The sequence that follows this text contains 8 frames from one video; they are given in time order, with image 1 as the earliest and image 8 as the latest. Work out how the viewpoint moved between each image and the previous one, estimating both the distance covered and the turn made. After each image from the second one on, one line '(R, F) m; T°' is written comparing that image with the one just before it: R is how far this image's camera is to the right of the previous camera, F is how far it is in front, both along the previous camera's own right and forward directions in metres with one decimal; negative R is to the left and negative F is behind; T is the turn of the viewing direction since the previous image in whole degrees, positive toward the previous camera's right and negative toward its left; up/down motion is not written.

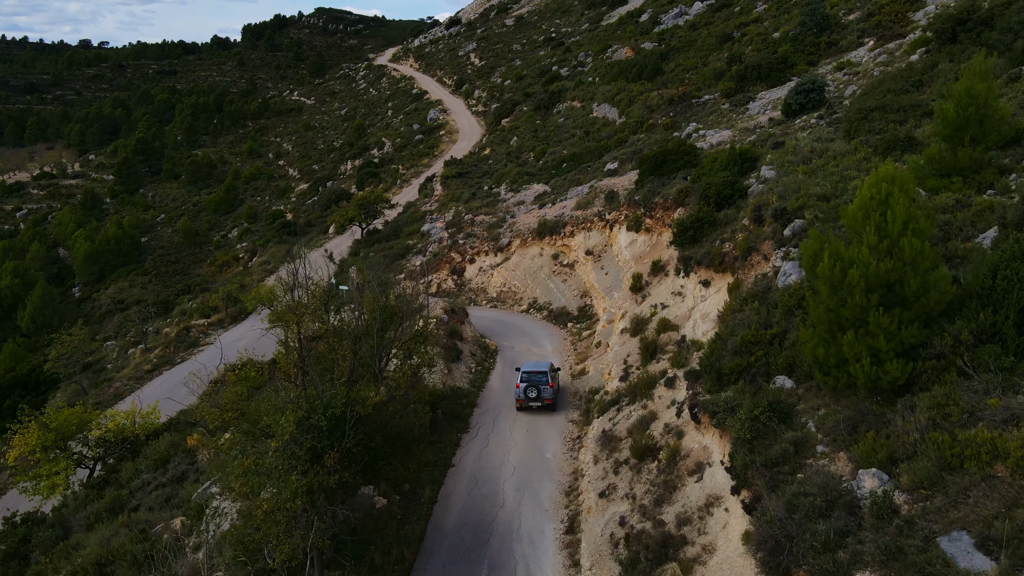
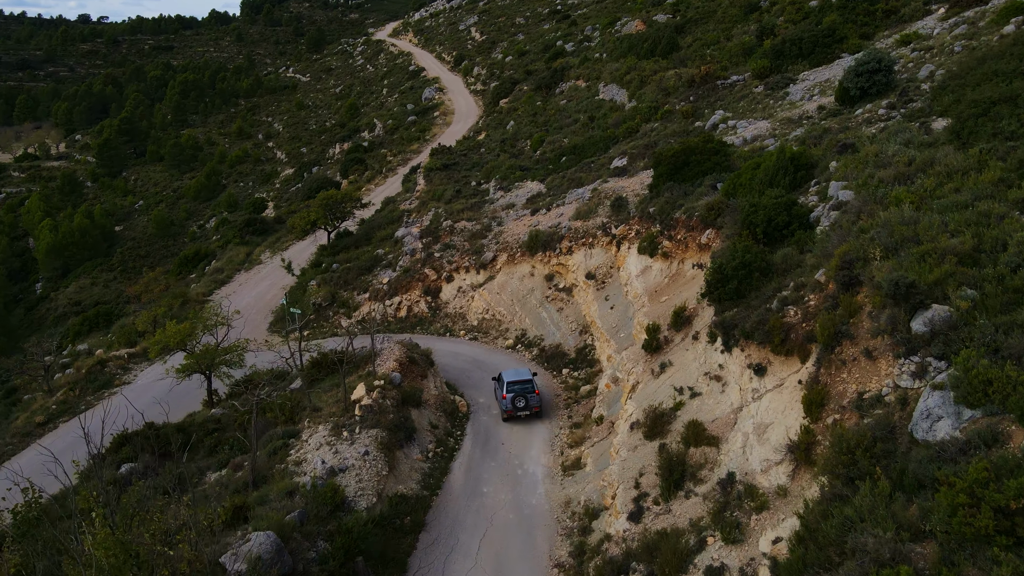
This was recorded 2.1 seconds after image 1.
(+0.9, +6.4) m; -1°
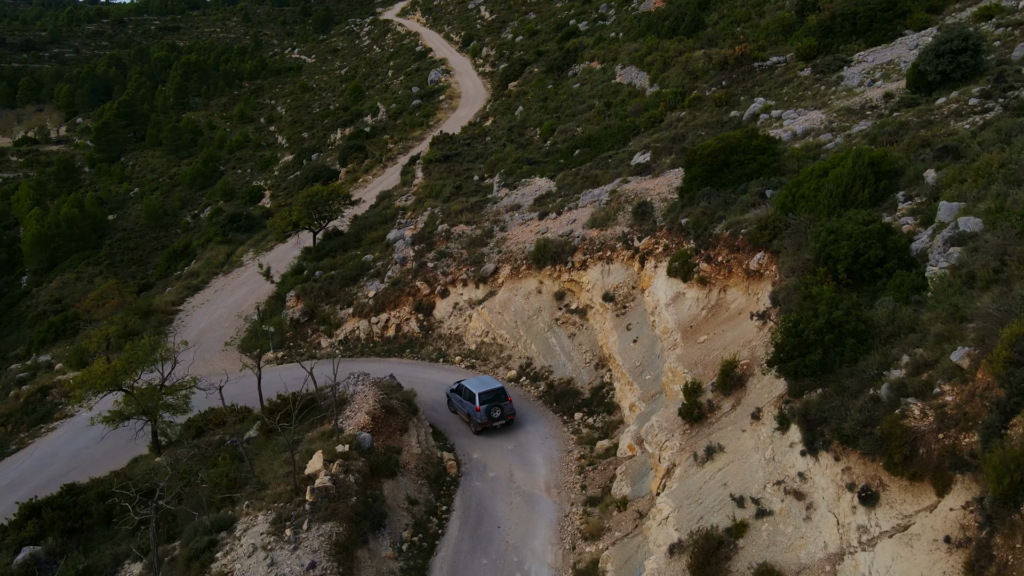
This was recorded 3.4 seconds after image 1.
(+0.2, +4.1) m; -1°
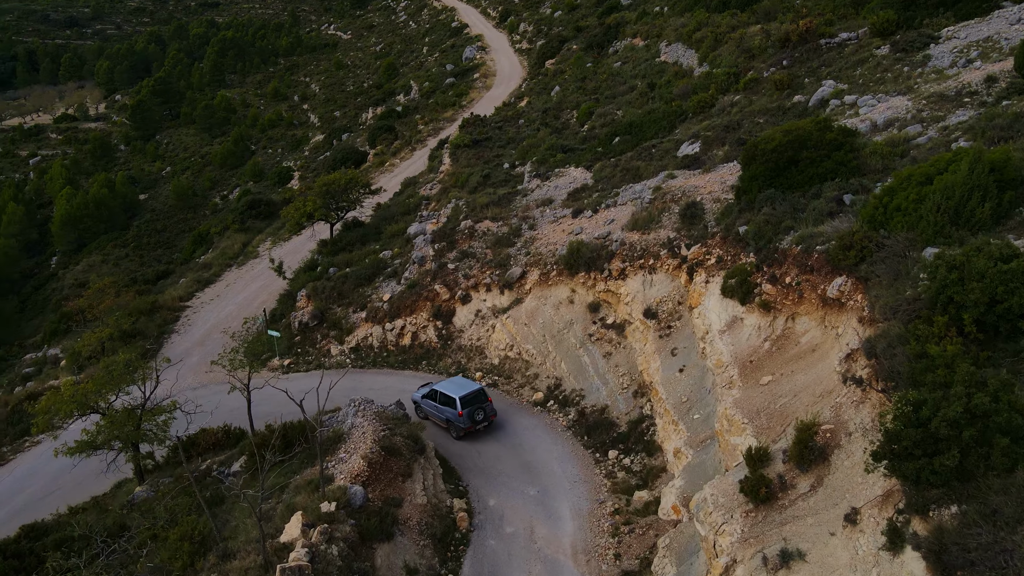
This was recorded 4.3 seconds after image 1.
(+0.2, +2.7) m; -3°
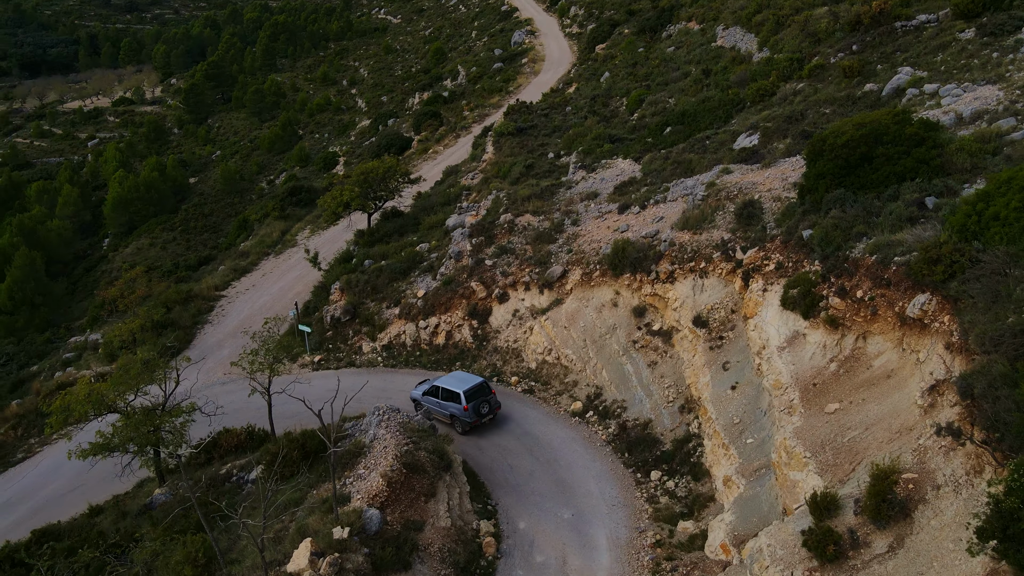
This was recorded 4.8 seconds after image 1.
(+0.2, +1.3) m; -4°
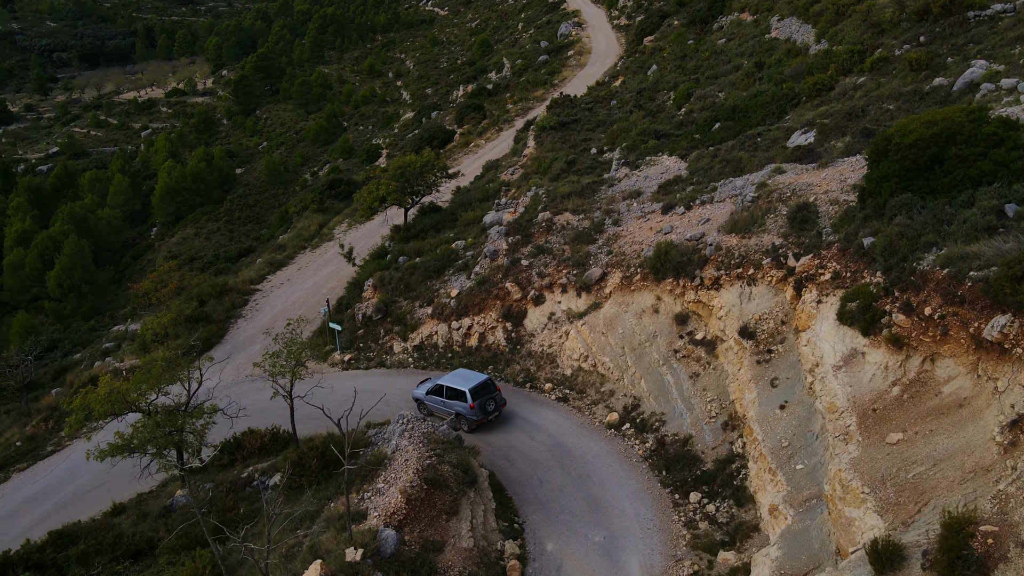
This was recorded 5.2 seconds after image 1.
(+0.2, +0.9) m; -3°
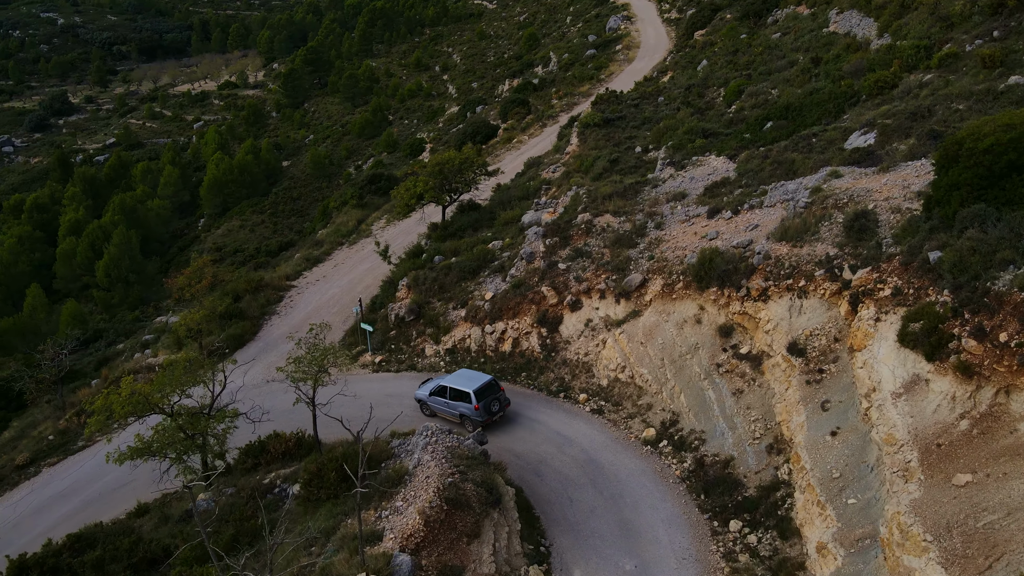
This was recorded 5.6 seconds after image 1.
(+0.2, +0.8) m; -3°
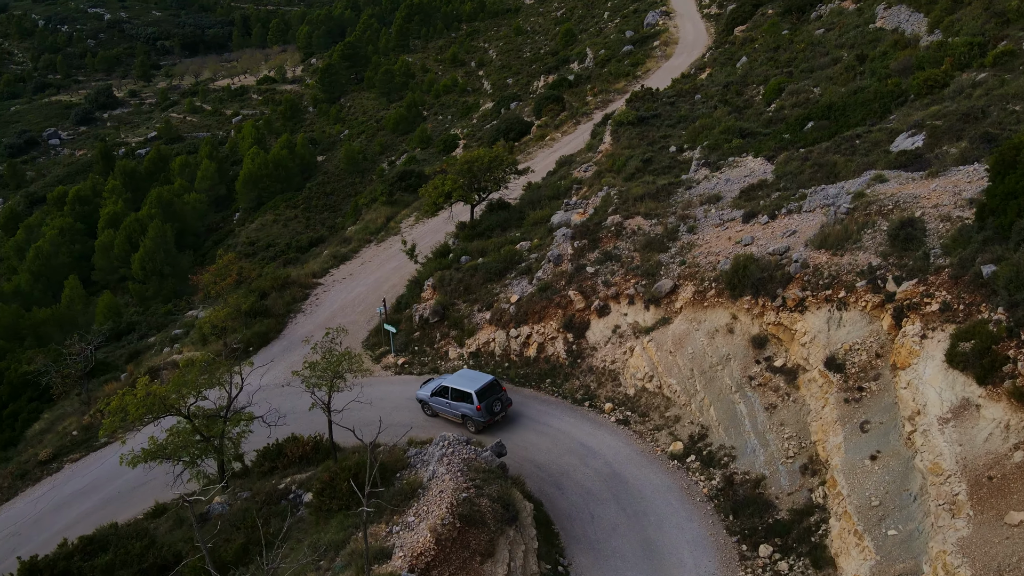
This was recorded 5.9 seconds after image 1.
(+0.2, +0.6) m; -3°
